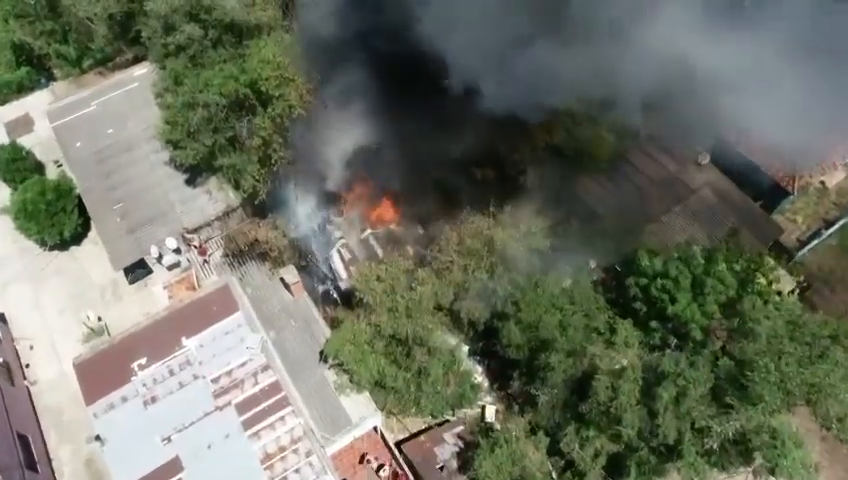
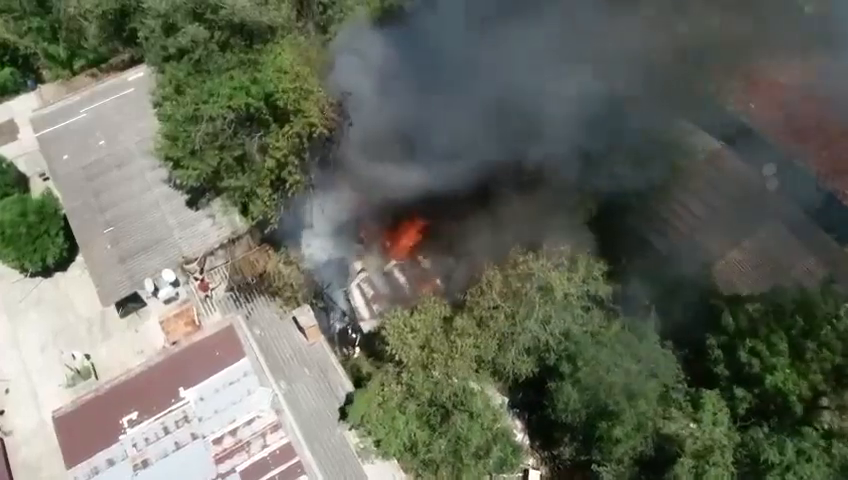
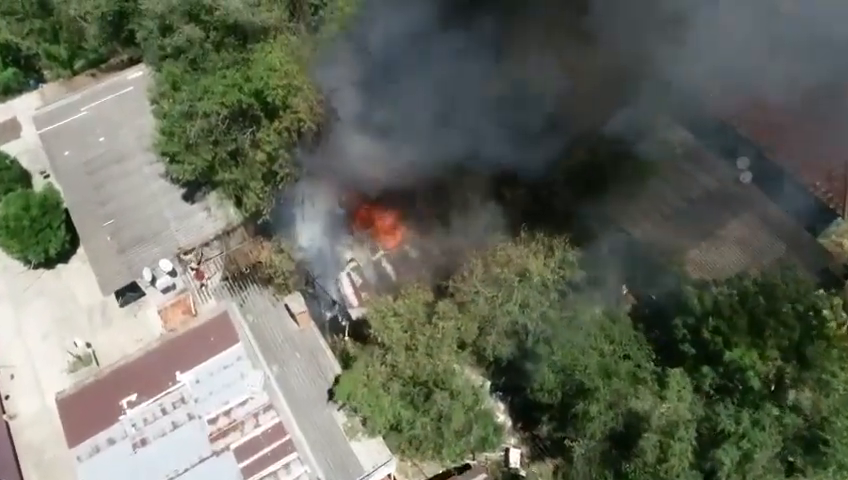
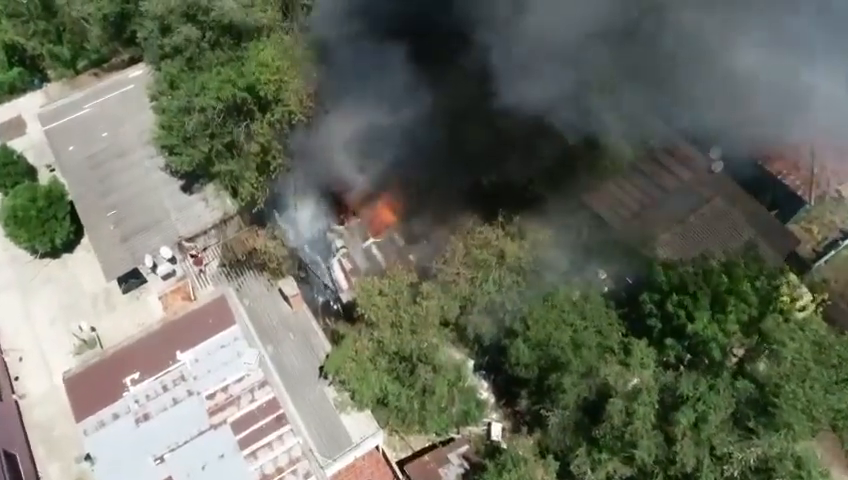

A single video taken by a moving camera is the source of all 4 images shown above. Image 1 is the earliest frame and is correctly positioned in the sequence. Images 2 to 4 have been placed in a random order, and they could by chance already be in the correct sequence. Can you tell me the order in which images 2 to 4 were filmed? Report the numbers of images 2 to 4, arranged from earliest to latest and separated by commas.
4, 3, 2
